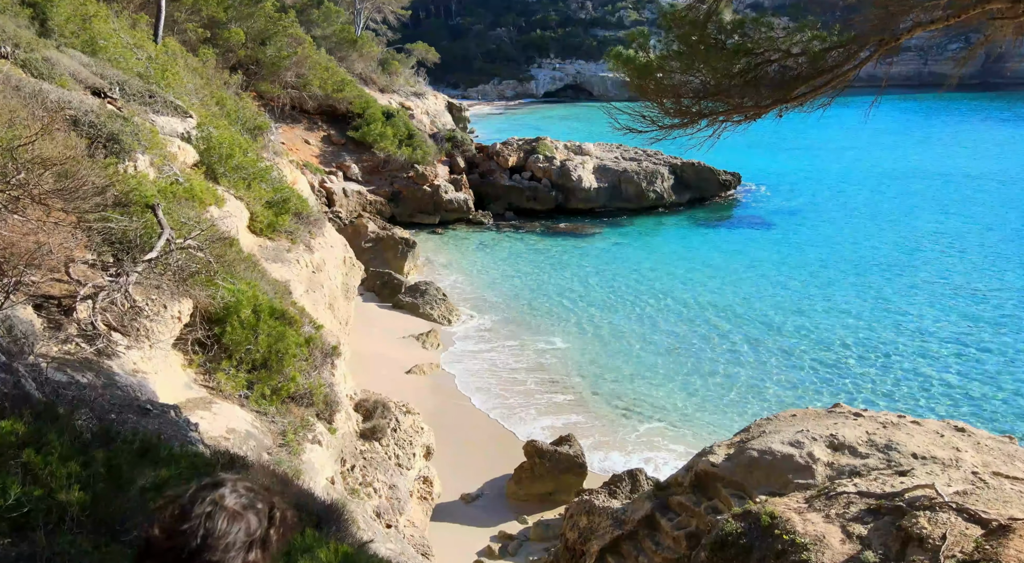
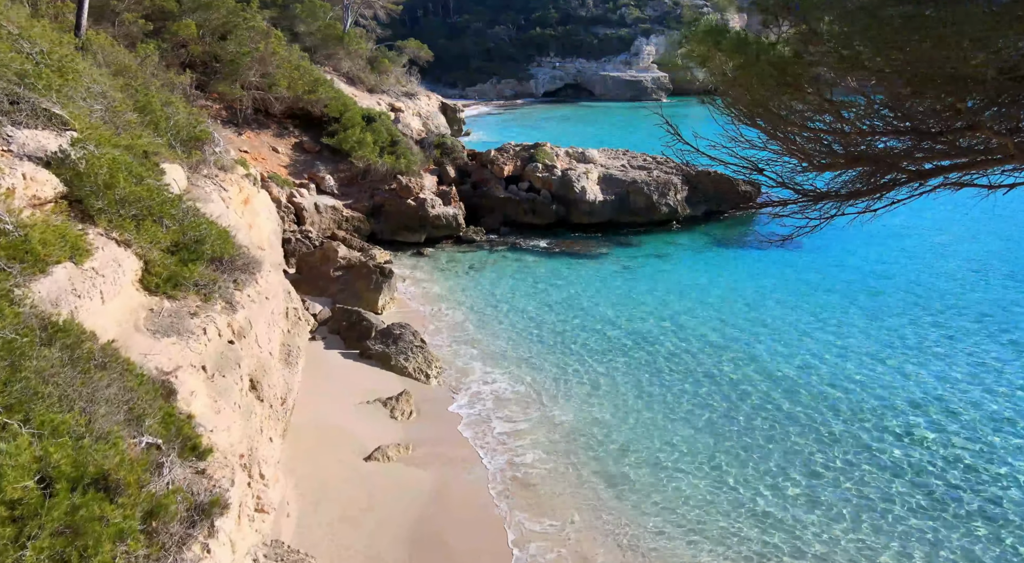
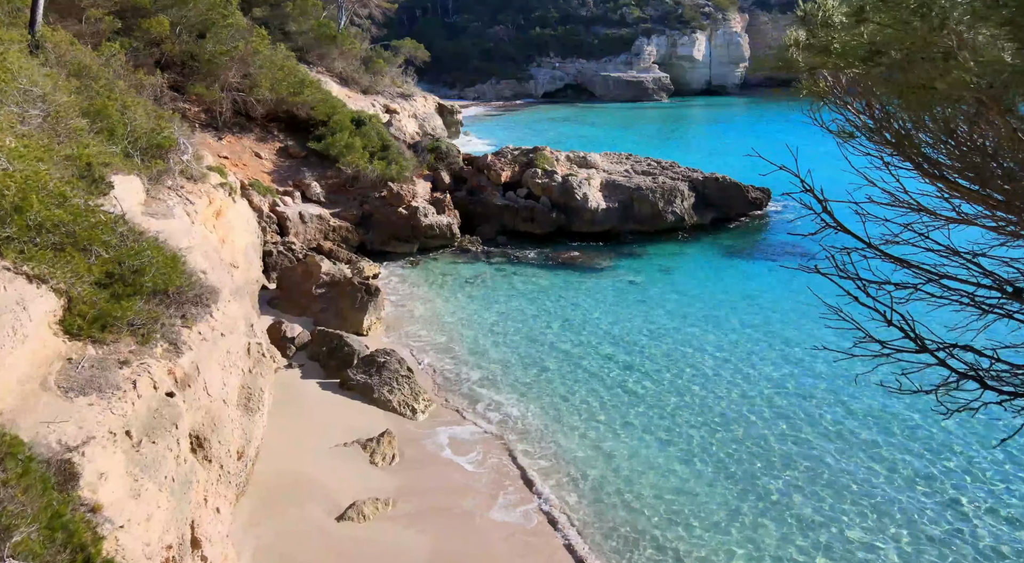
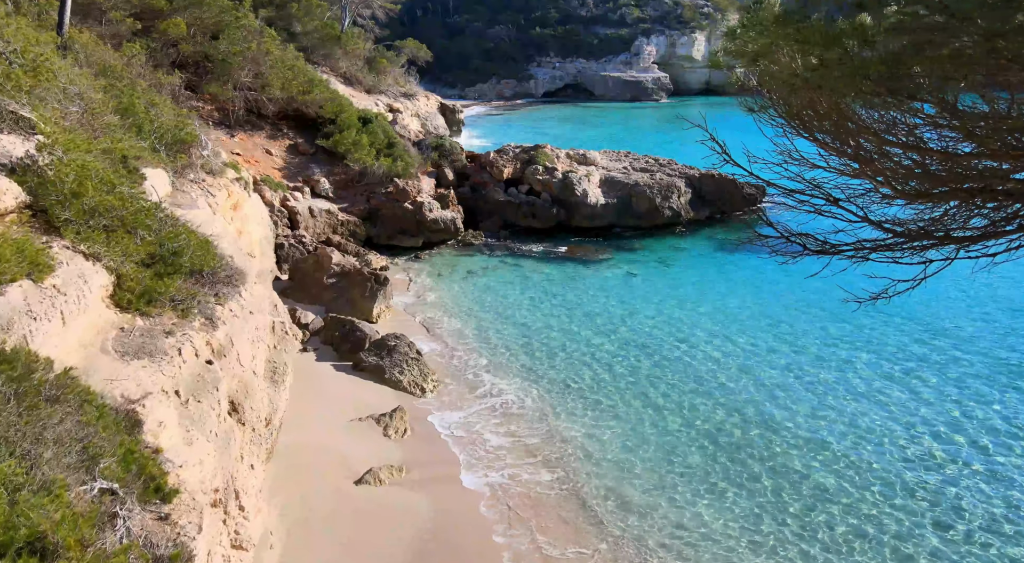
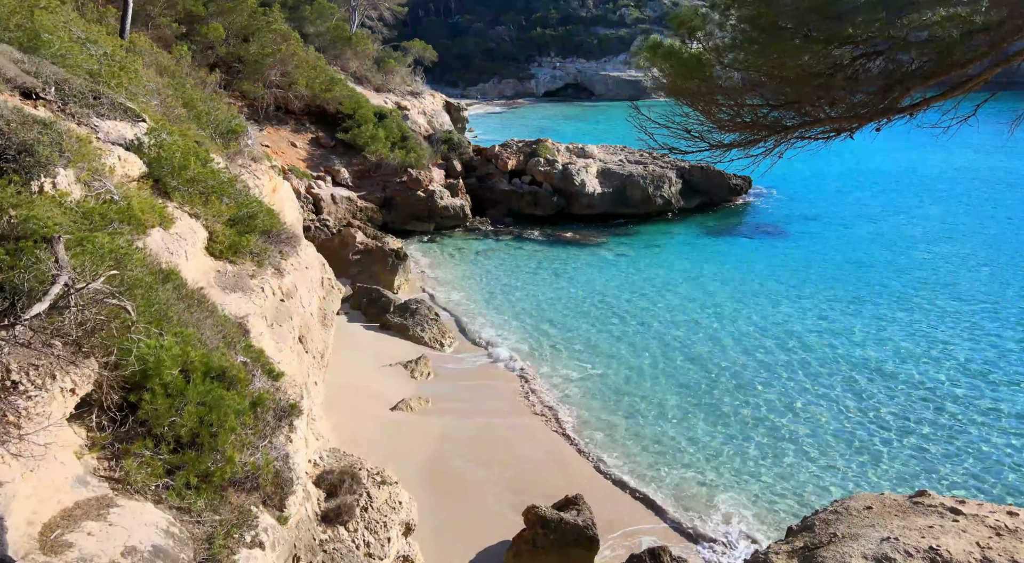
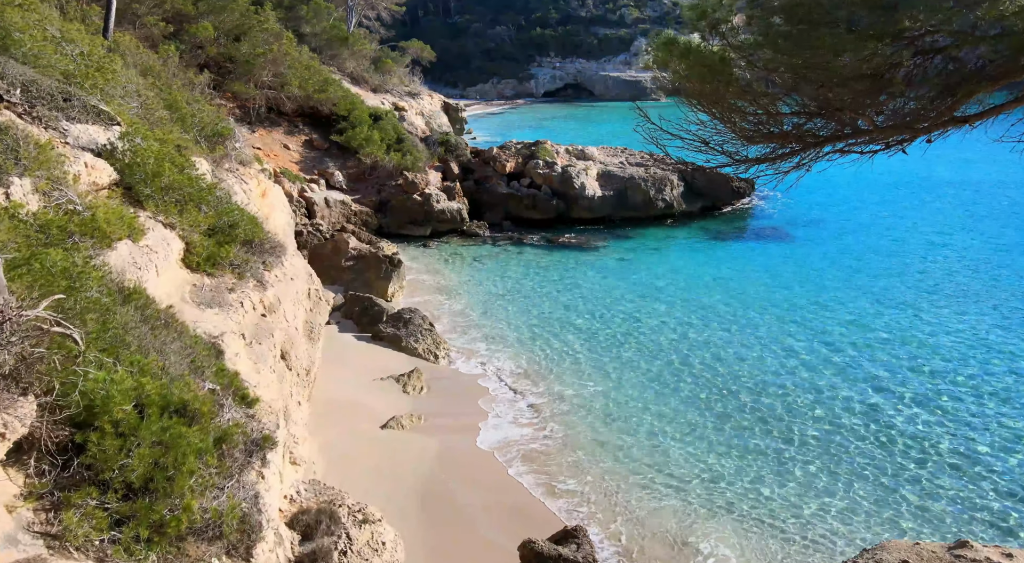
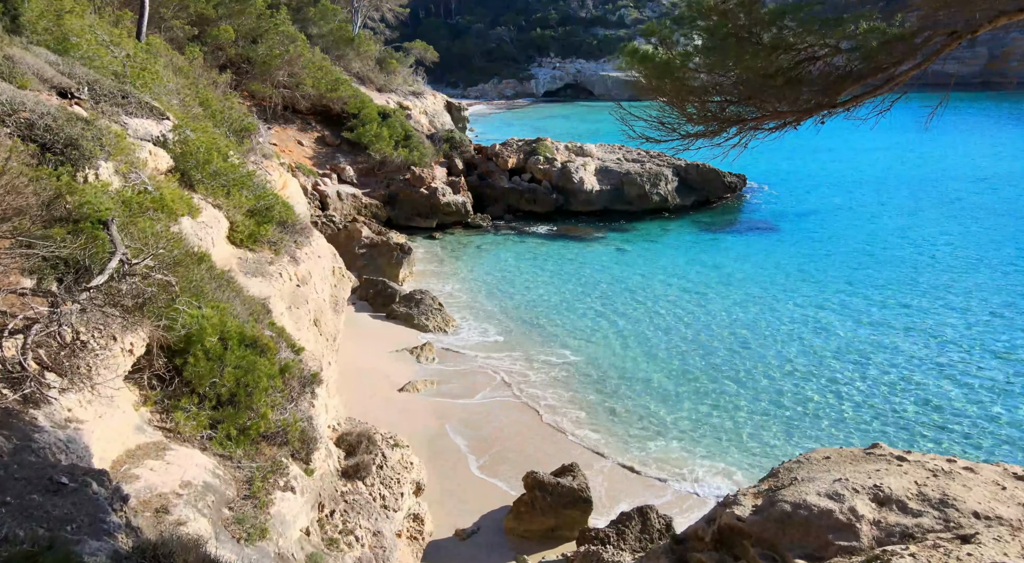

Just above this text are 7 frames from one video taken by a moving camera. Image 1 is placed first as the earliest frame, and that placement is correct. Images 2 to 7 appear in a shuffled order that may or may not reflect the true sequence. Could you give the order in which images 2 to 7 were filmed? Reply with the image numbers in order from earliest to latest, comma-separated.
7, 5, 6, 2, 4, 3
